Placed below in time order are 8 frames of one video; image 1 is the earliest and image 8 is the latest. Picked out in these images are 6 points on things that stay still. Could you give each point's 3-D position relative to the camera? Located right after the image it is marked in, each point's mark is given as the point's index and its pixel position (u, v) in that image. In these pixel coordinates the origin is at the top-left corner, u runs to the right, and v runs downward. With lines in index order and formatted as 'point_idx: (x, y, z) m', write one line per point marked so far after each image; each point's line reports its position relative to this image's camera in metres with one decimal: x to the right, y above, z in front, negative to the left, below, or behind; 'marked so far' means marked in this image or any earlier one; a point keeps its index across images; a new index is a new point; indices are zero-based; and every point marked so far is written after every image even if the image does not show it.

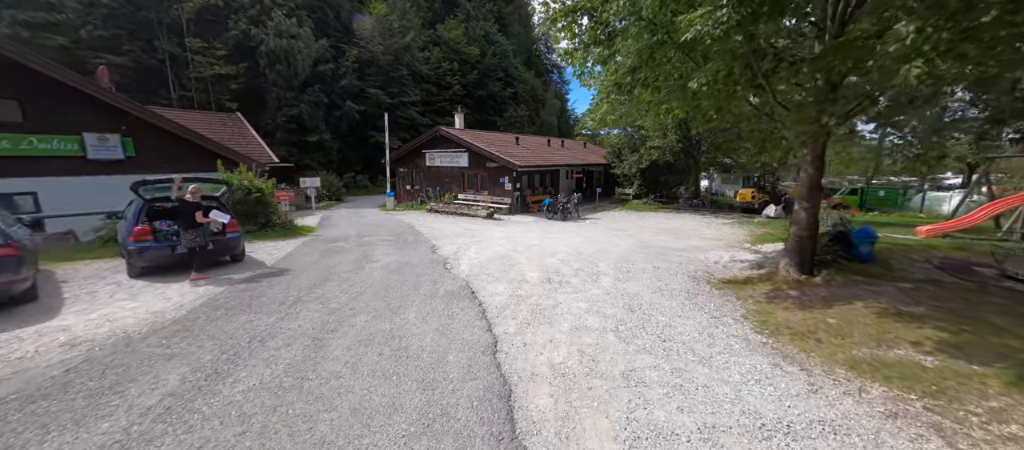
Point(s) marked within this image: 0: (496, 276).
0: (-0.3, -1.0, +6.9) m
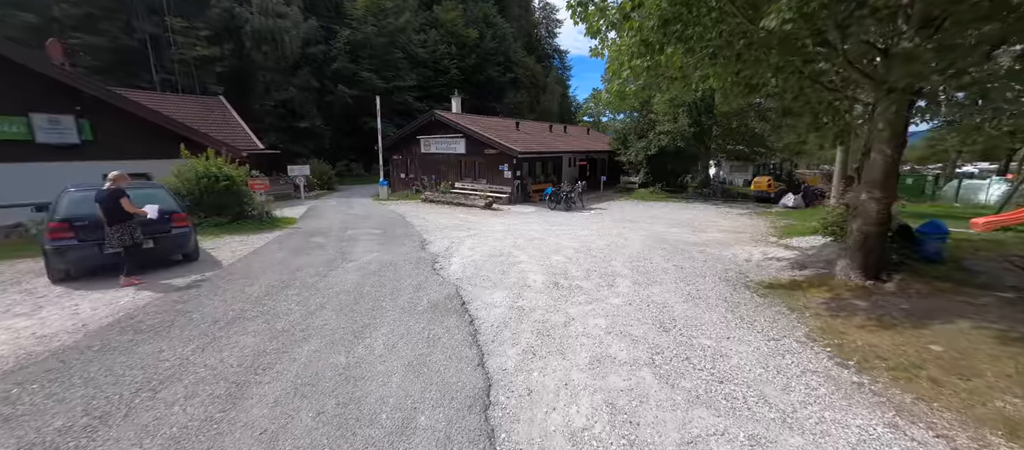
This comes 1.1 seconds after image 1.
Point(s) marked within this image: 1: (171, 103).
0: (-0.3, -0.9, +5.8) m
1: (-19.0, +6.7, +19.5) m
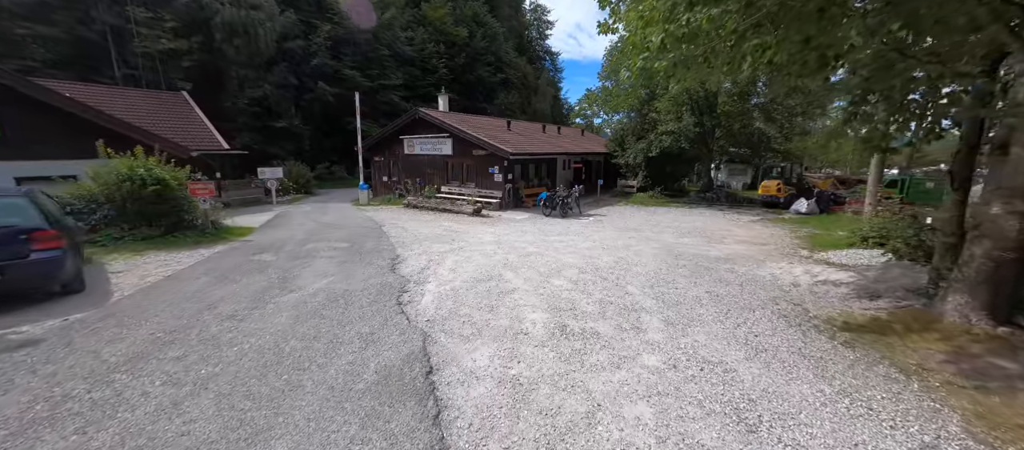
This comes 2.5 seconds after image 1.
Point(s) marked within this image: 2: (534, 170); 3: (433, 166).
0: (-0.4, -1.2, +4.2) m
1: (-19.5, +6.3, +17.5) m
2: (+1.2, +3.0, +19.3) m
3: (-4.4, +3.3, +19.4) m
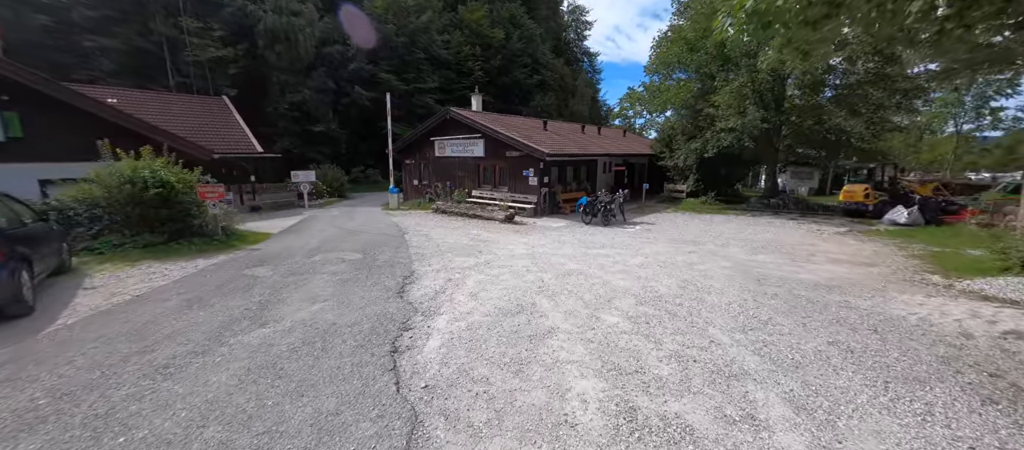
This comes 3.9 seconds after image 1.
0: (-0.1, -1.3, +2.8) m
1: (-17.7, +6.2, +17.9) m
2: (+3.0, +2.6, +17.7) m
3: (-2.5, +3.0, +18.3) m
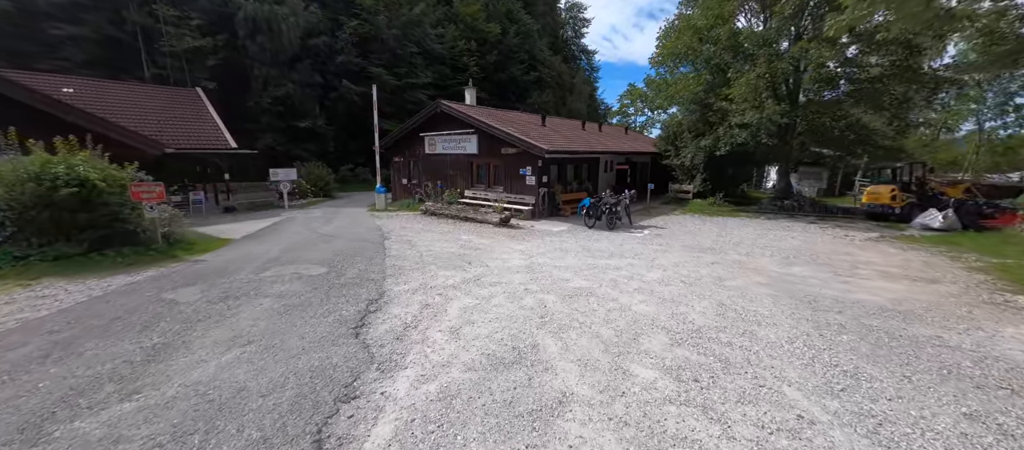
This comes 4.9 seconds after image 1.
0: (-0.2, -1.5, +1.5) m
1: (-17.9, +6.1, +16.4) m
2: (+2.8, +2.5, +16.5) m
3: (-2.7, +2.8, +17.0) m
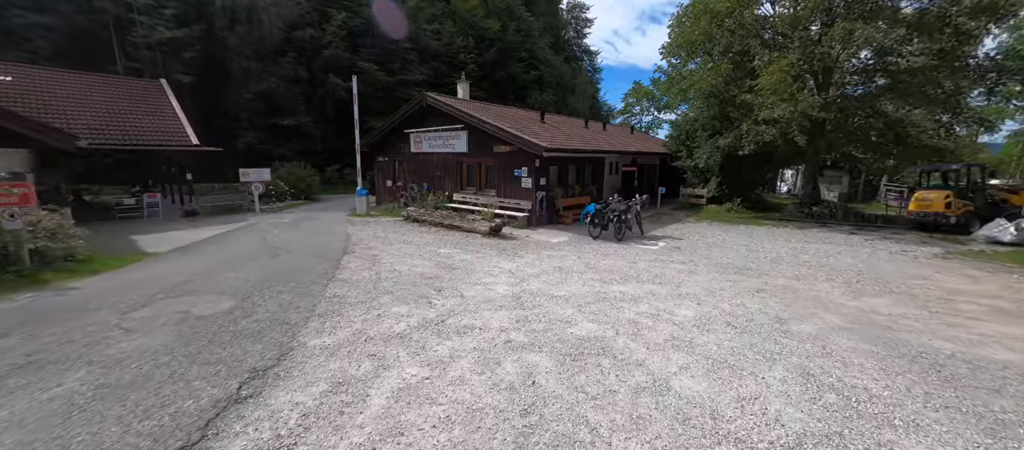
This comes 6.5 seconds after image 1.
0: (-0.5, -1.7, -0.4) m
1: (-18.1, +5.9, +14.7) m
2: (+2.6, +2.2, +14.6) m
3: (-2.9, +2.5, +15.1) m
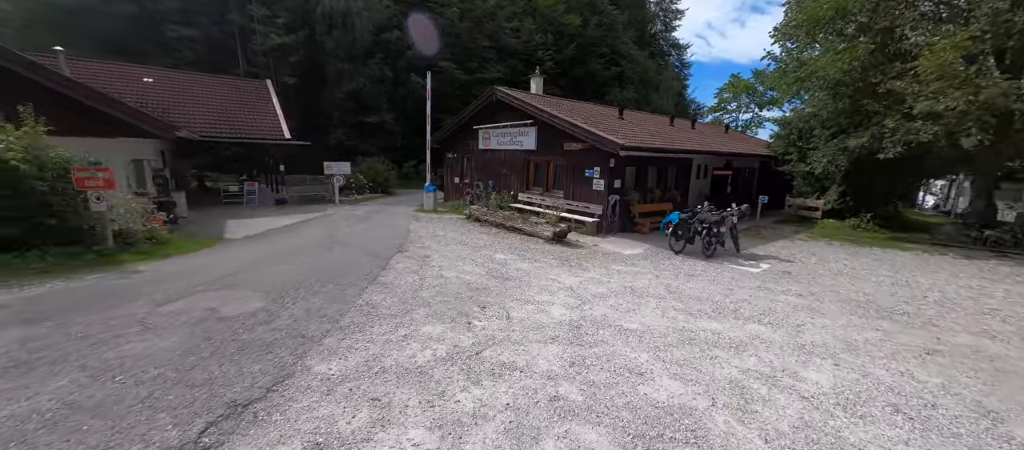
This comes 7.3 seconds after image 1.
0: (-0.9, -1.8, -1.2) m
1: (-14.8, +6.7, +16.9) m
2: (+5.2, +1.8, +12.8) m
3: (-0.1, +2.5, +14.4) m
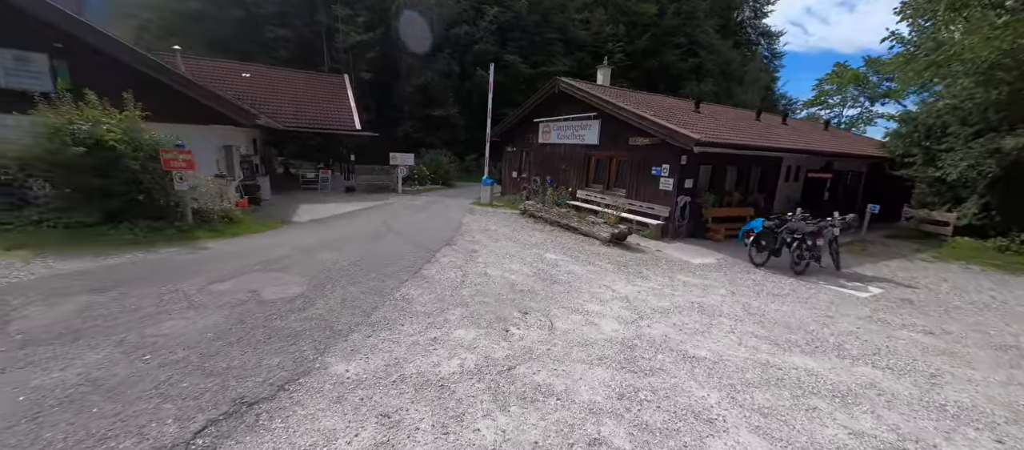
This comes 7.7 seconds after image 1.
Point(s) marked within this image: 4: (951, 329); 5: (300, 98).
0: (-1.4, -1.8, -1.5) m
1: (-11.6, +7.6, +18.5) m
2: (+7.2, +1.6, +11.3) m
3: (+2.3, +2.6, +13.7) m
4: (+6.5, -1.5, +5.2) m
5: (-10.4, +6.3, +17.5) m
